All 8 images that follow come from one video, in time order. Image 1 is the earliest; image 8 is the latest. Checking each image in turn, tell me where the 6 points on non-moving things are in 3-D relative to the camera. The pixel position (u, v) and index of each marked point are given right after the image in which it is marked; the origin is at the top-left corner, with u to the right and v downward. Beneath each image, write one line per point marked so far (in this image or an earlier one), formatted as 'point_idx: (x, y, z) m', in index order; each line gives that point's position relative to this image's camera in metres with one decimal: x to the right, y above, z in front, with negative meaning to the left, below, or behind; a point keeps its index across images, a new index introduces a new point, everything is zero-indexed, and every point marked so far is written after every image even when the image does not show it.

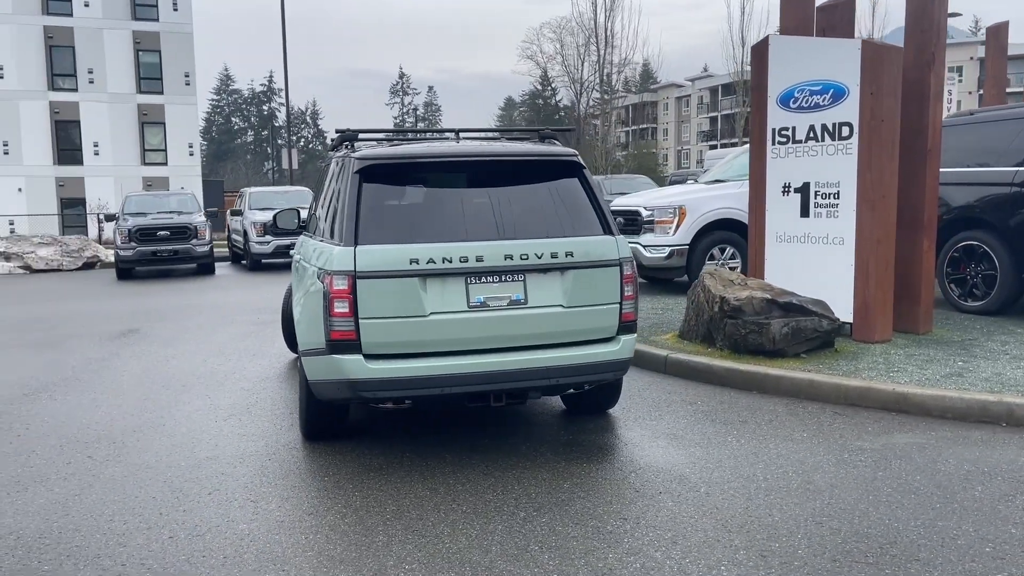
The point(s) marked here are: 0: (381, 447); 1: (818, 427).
0: (-0.9, -1.1, +5.7) m
1: (+2.0, -0.9, +5.8) m
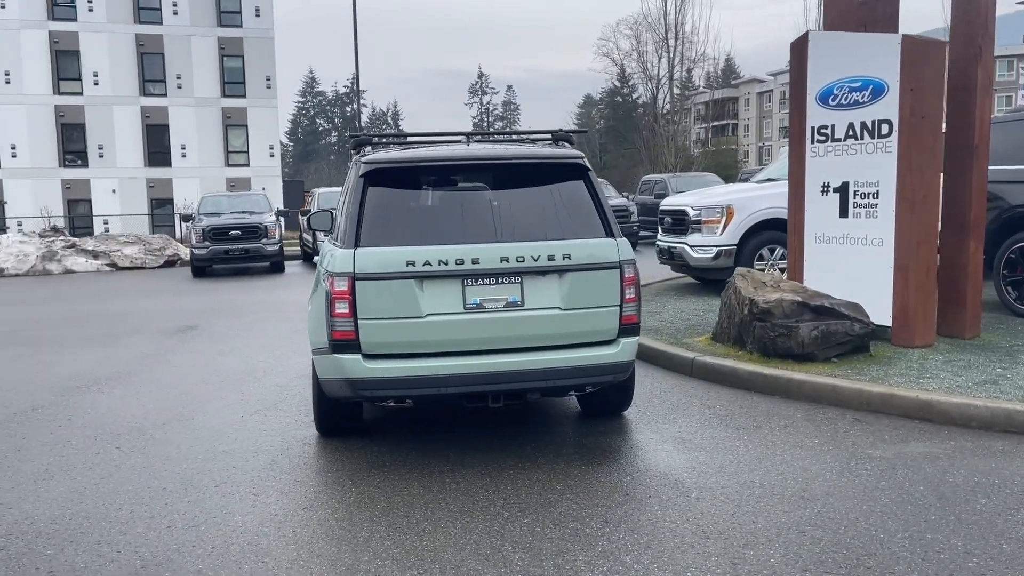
0: (-0.8, -1.1, +5.8) m
1: (+2.1, -1.0, +5.7) m
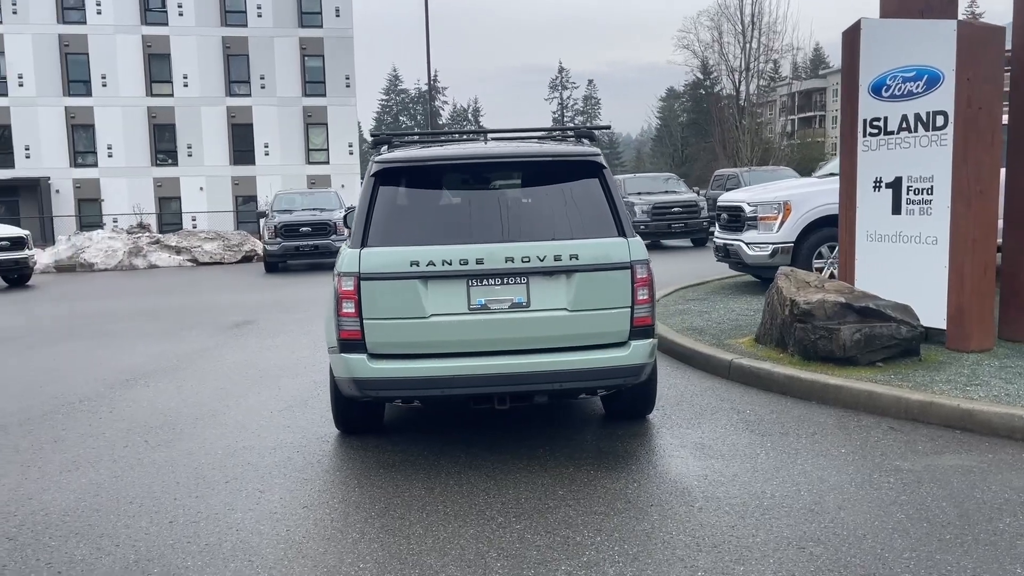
0: (-0.7, -1.1, +5.8) m
1: (+2.2, -1.0, +5.4) m
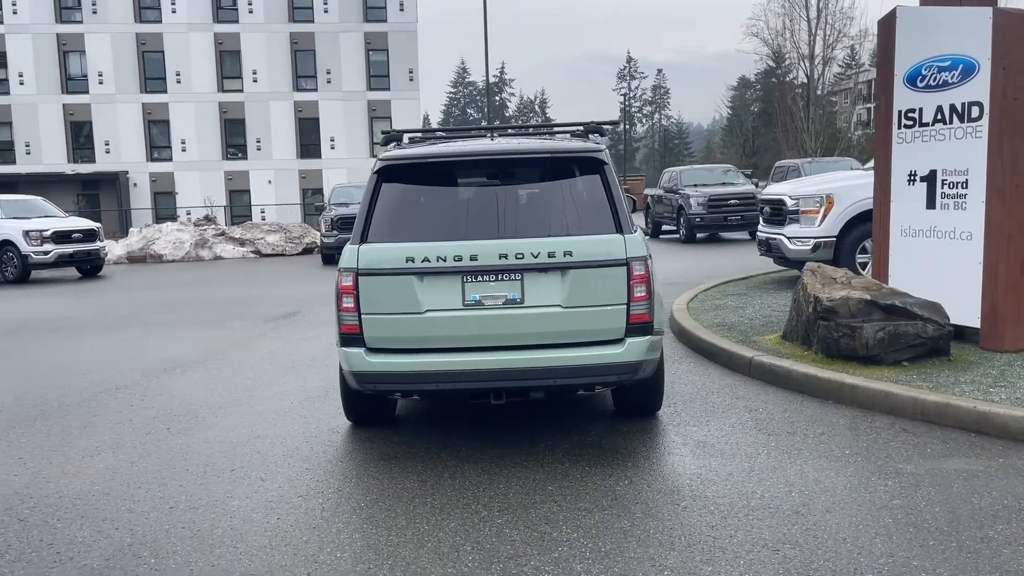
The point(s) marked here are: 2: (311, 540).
0: (-0.7, -1.0, +5.9) m
1: (+2.2, -1.0, +5.3) m
2: (-1.0, -1.2, +4.1) m
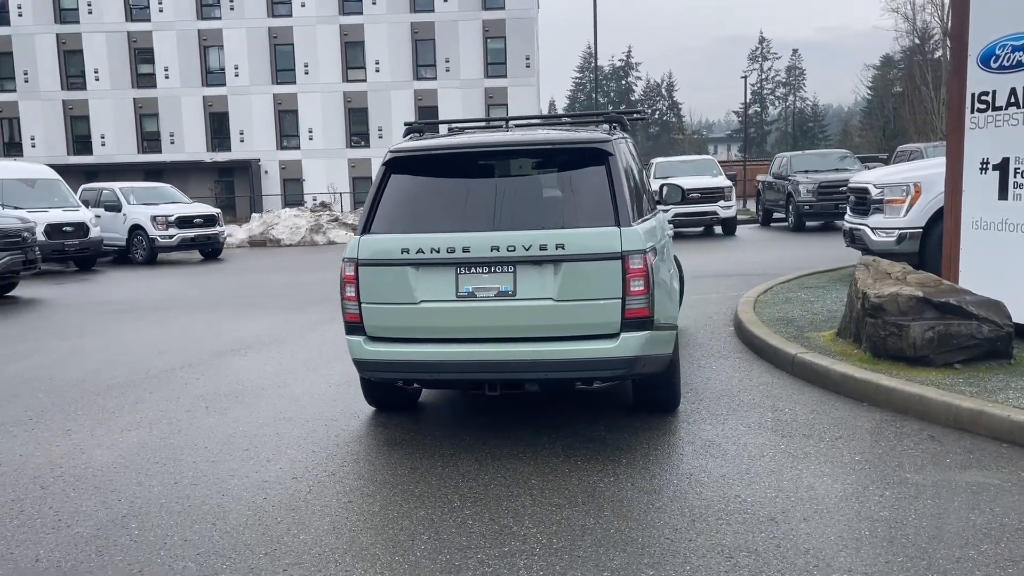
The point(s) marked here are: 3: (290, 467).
0: (-0.6, -1.0, +6.0) m
1: (+2.1, -0.9, +5.0) m
2: (-1.1, -1.2, +4.3) m
3: (-1.3, -1.1, +5.1) m
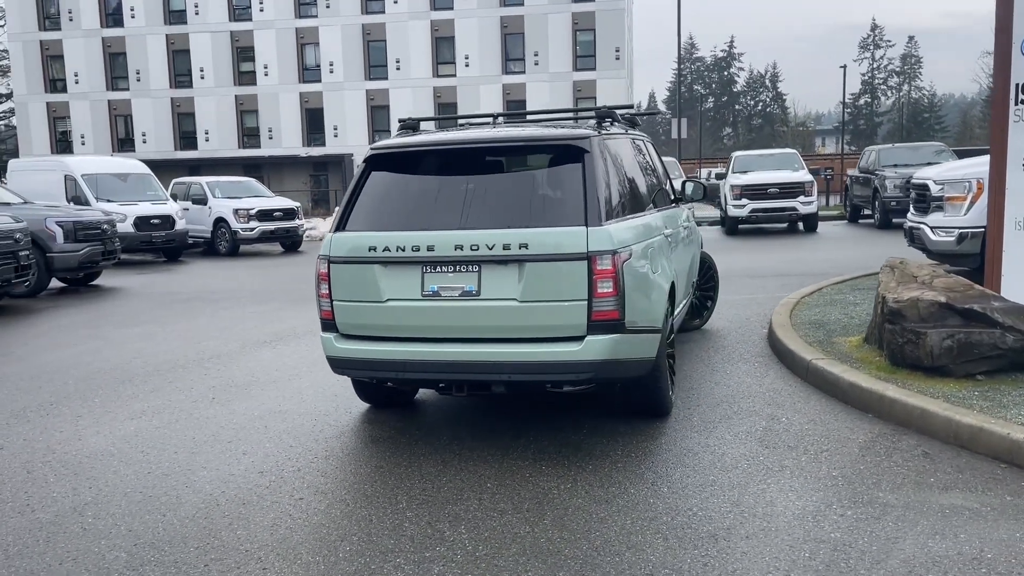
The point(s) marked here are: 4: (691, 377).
0: (-0.7, -0.9, +6.0) m
1: (+1.9, -1.0, +4.7) m
2: (-1.4, -1.1, +4.4) m
3: (-1.5, -1.0, +5.2) m
4: (+1.4, -0.7, +7.0) m
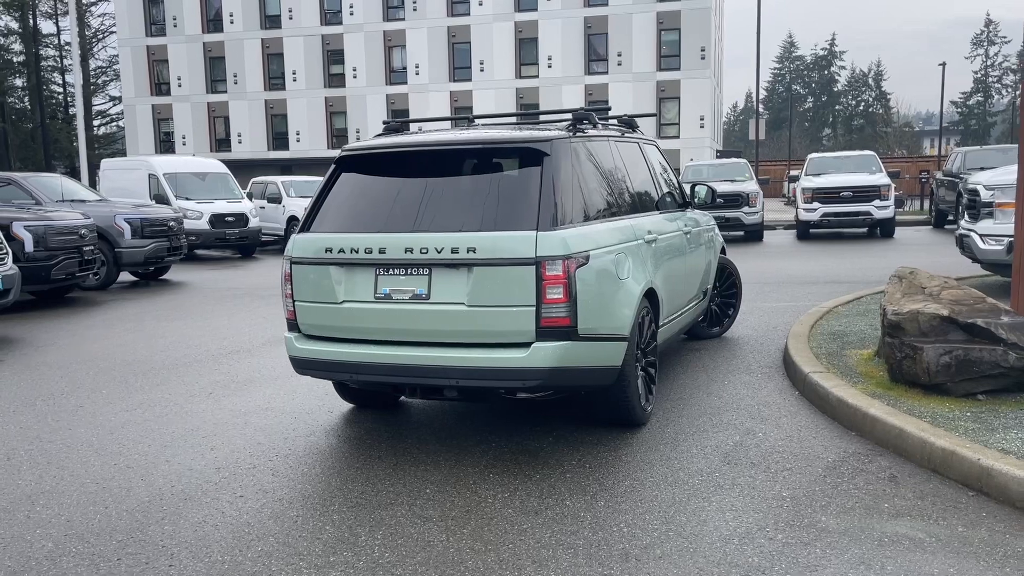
0: (-0.9, -1.0, +6.0) m
1: (+1.6, -1.0, +4.5) m
2: (-1.8, -1.1, +4.5) m
3: (-1.8, -1.0, +5.3) m
4: (+1.4, -0.8, +6.8) m
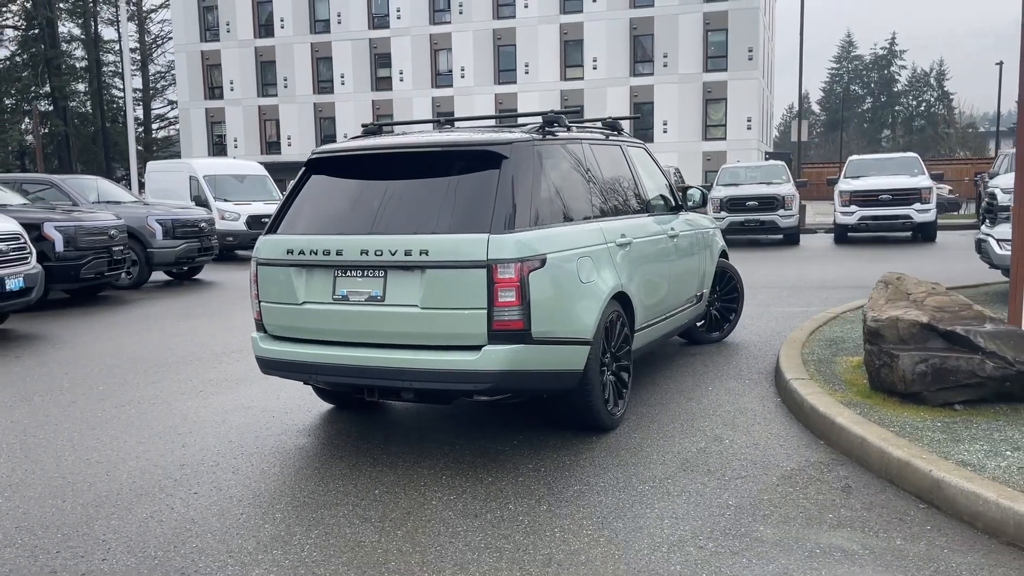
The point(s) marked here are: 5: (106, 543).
0: (-1.1, -1.0, +6.1) m
1: (+1.3, -1.1, +4.4) m
2: (-2.1, -1.1, +4.6) m
3: (-2.0, -1.0, +5.4) m
4: (+1.2, -0.8, +6.7) m
5: (-1.9, -1.2, +4.0) m
